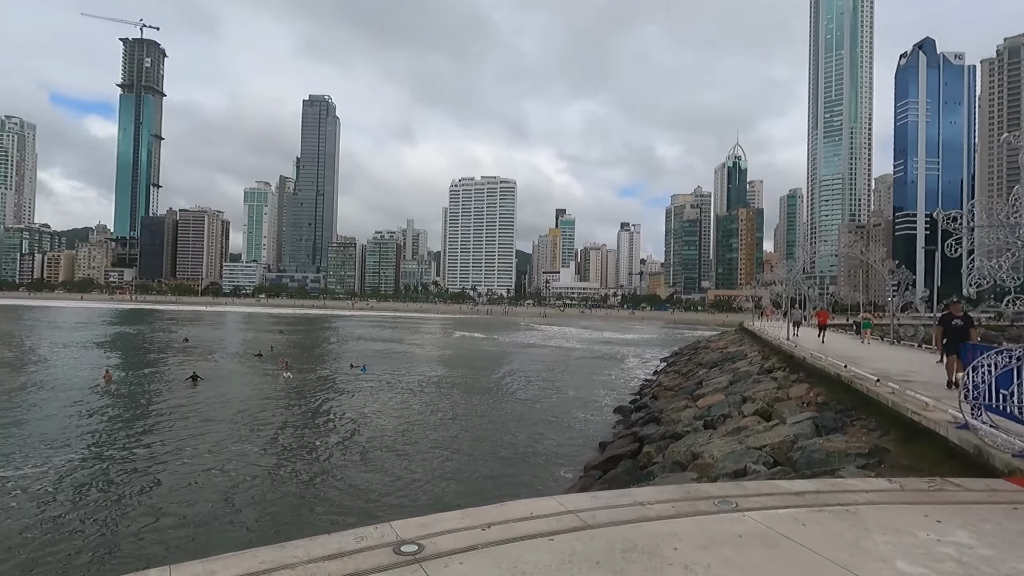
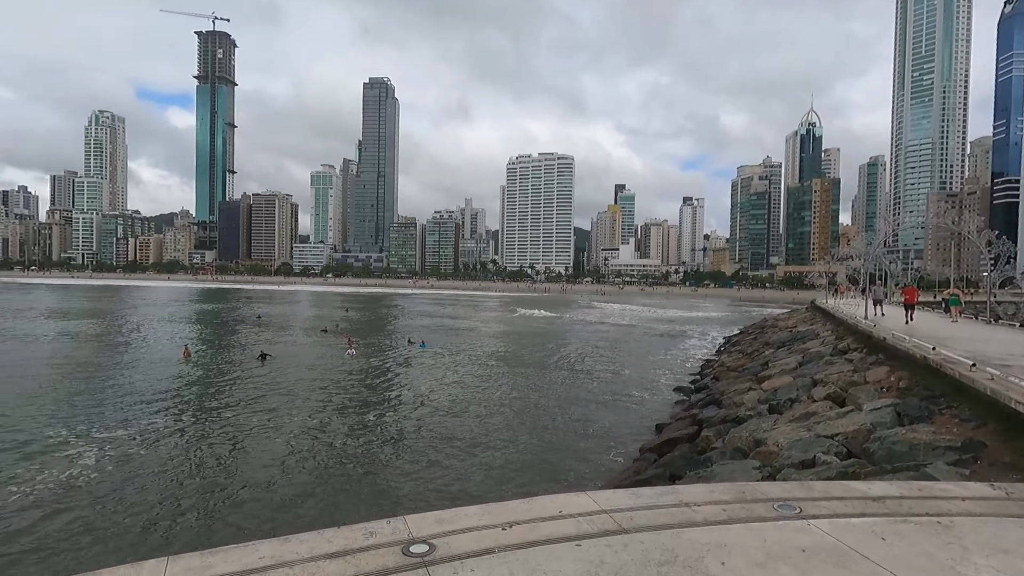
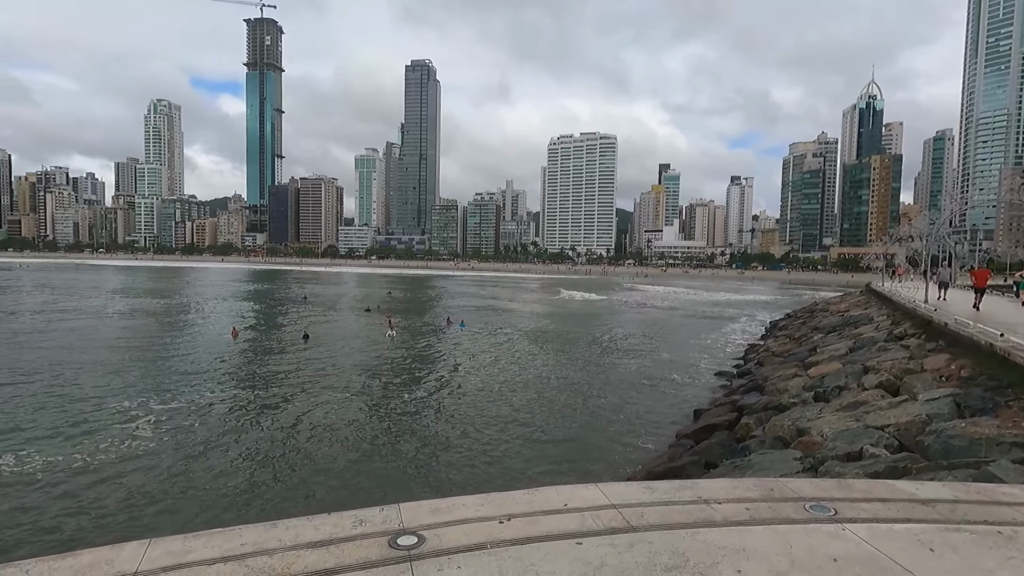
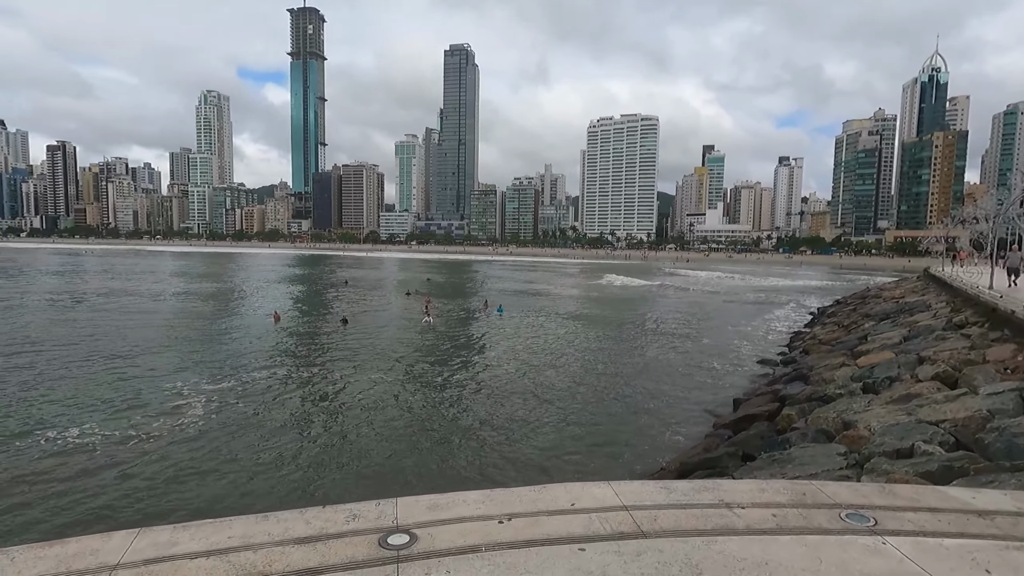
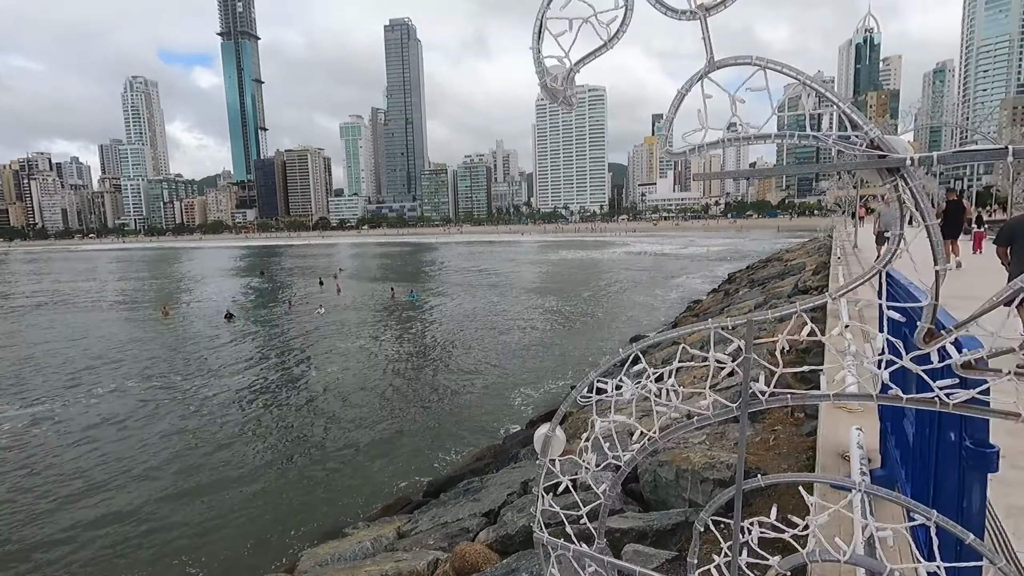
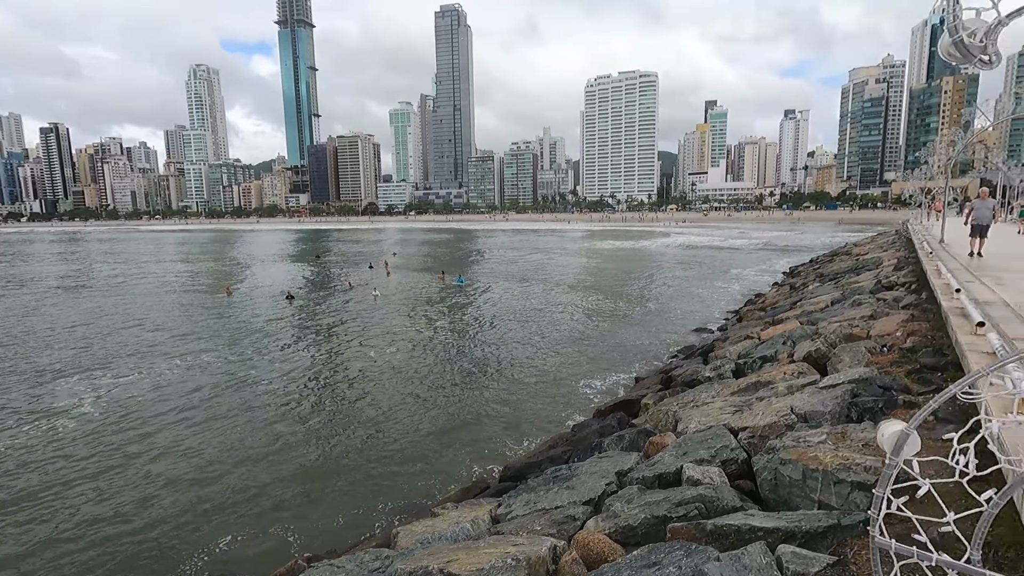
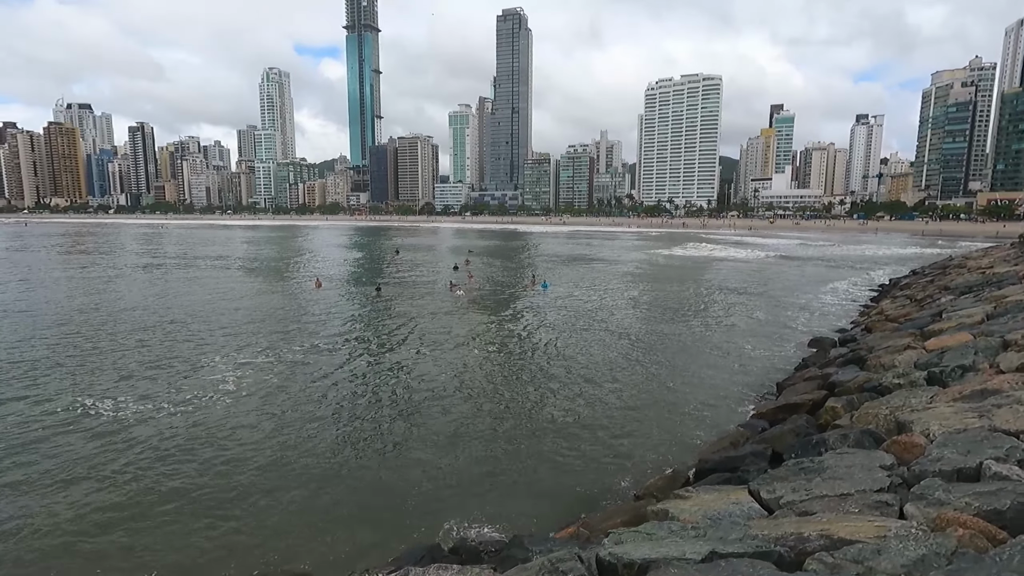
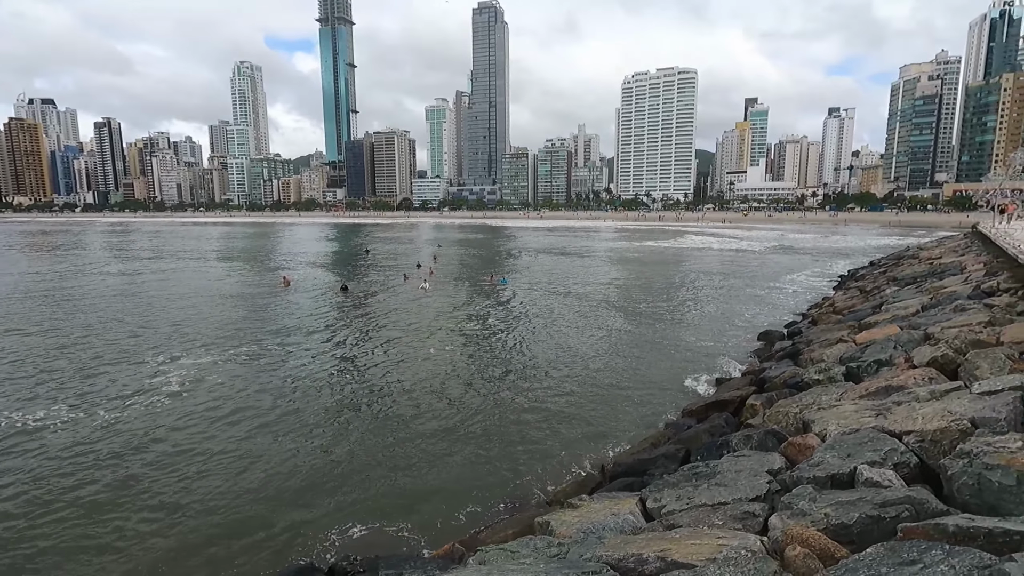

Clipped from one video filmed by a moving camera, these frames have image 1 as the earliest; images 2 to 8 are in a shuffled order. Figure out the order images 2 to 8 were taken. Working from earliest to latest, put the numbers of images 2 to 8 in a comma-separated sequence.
2, 3, 4, 7, 8, 6, 5
